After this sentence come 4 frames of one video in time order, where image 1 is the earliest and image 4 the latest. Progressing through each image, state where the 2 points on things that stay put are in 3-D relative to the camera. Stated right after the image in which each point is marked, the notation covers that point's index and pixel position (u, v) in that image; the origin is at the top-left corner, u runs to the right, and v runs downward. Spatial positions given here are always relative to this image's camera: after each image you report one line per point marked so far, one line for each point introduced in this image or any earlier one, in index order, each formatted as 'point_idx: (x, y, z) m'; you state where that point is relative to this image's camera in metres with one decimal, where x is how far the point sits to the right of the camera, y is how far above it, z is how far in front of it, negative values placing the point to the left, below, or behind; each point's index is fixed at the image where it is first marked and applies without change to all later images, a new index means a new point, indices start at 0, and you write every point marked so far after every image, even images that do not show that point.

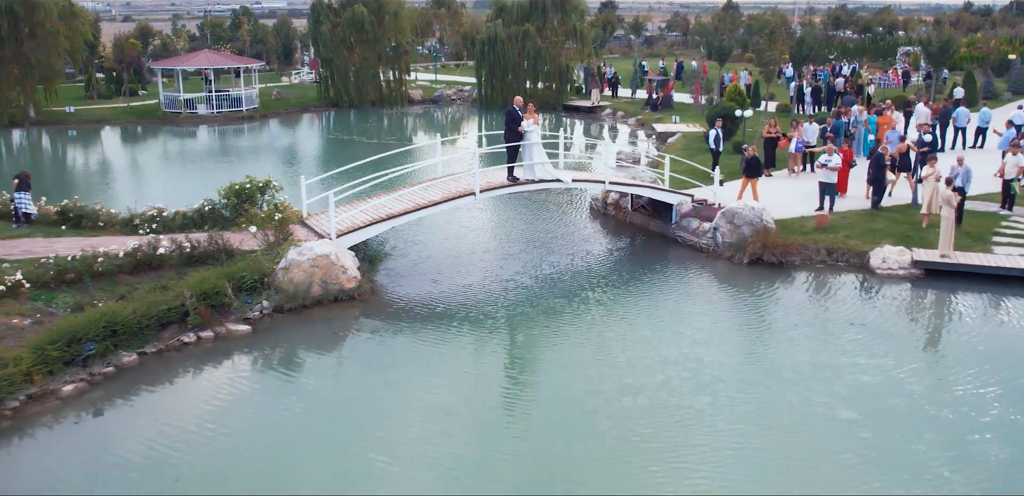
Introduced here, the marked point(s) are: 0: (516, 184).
0: (+0.2, +3.4, +12.8) m
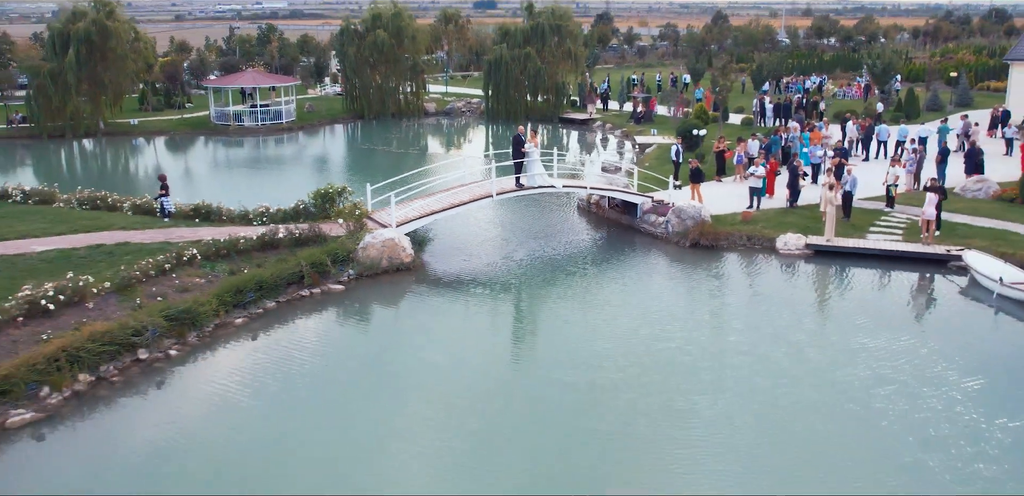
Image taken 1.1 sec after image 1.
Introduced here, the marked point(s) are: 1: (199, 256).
0: (+0.7, +4.3, +17.6) m
1: (-18.3, -0.4, +14.4) m
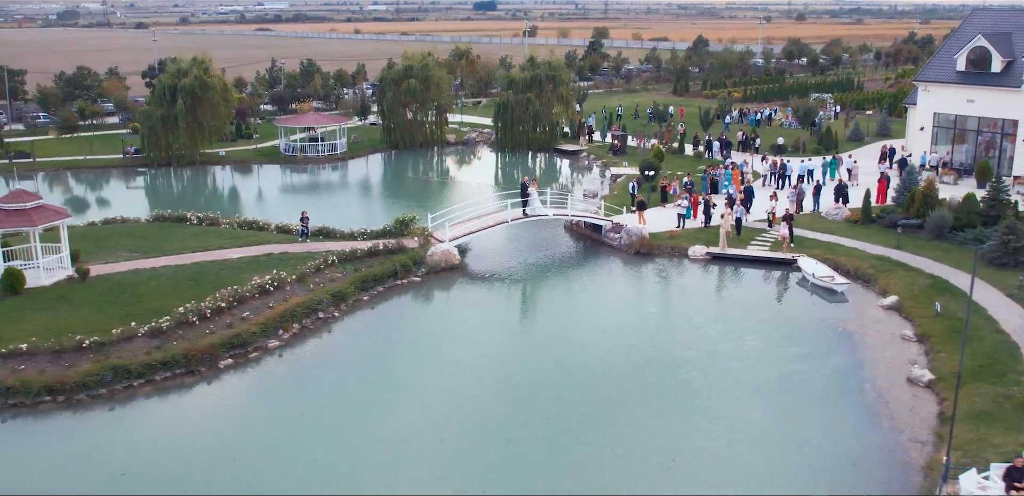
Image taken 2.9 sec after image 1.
0: (+1.6, +3.5, +27.3) m
1: (-17.4, -1.2, +24.1) m
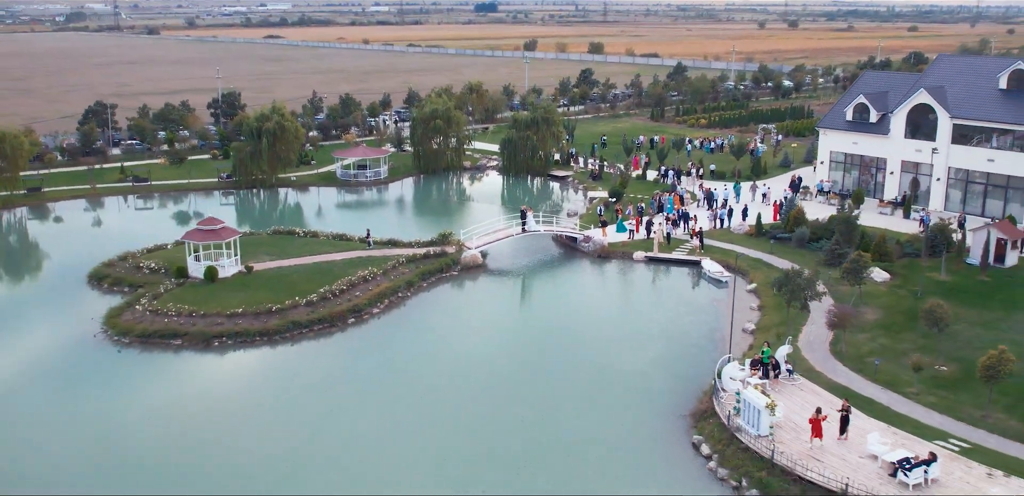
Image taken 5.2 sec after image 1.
0: (+2.3, +2.7, +40.8) m
1: (-16.7, -2.0, +37.7) m
